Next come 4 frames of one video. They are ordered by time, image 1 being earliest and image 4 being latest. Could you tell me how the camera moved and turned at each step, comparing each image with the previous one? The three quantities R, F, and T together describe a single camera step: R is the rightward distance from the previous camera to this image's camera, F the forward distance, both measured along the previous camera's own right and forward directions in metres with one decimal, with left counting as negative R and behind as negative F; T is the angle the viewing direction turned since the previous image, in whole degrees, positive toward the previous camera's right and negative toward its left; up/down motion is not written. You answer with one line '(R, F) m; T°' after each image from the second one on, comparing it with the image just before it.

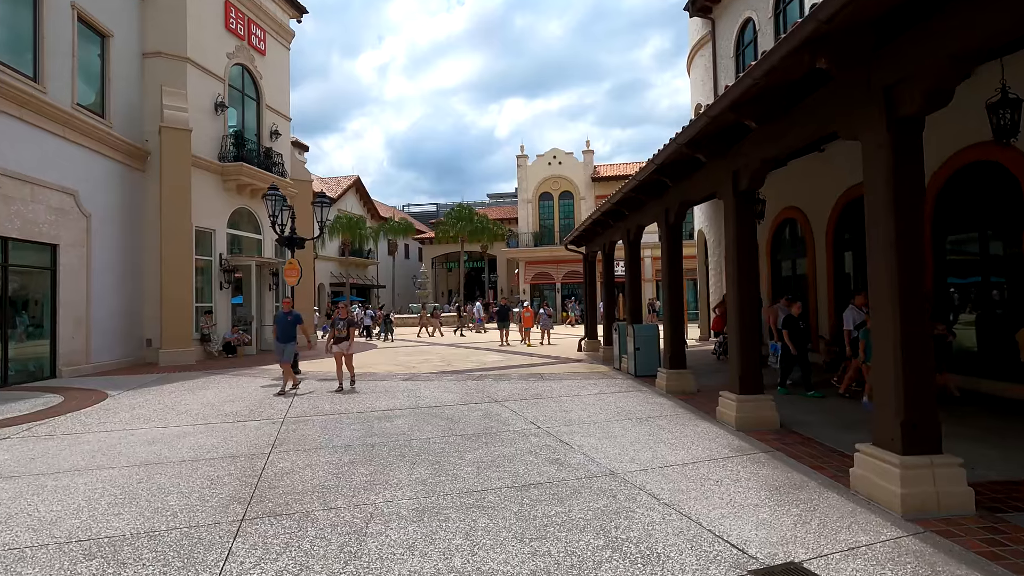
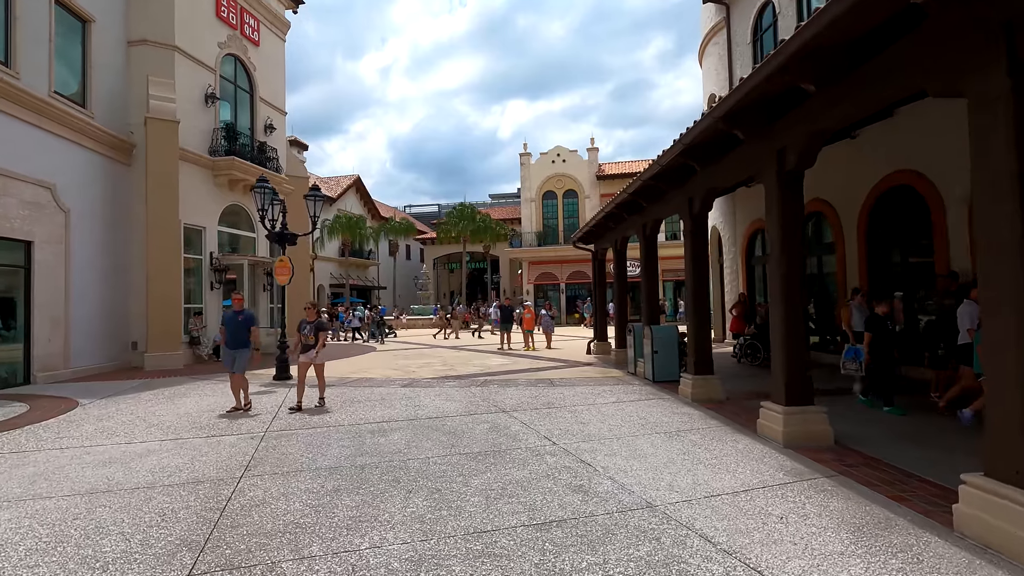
(-0.1, +0.9) m; 0°
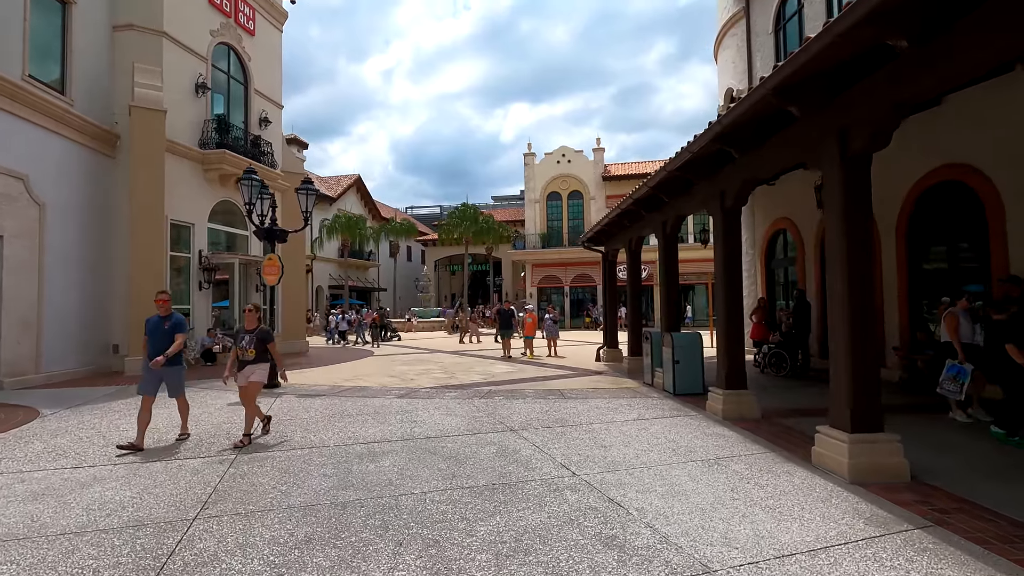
(-0.1, +0.9) m; 0°
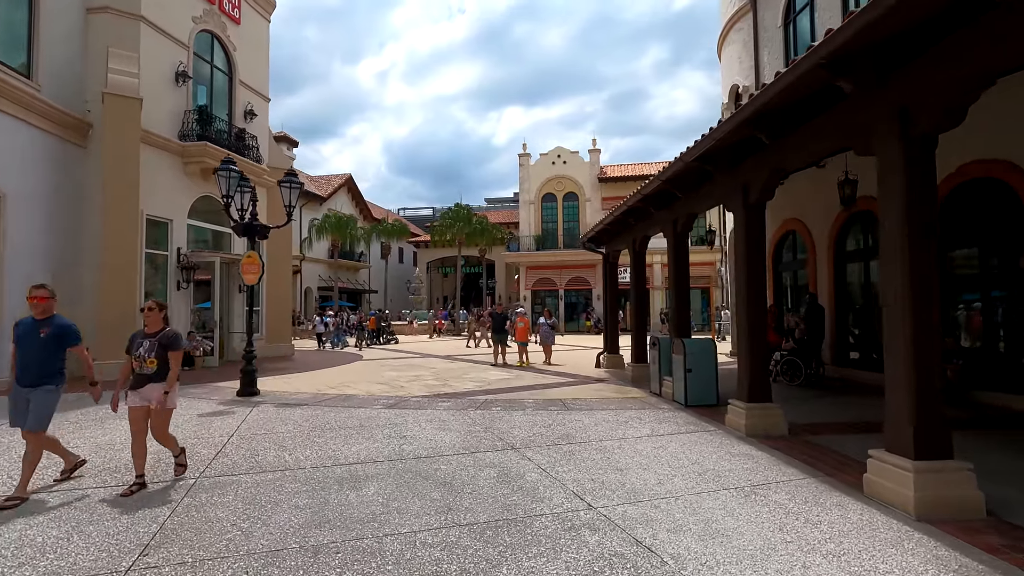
(-0.1, +0.7) m; +1°
